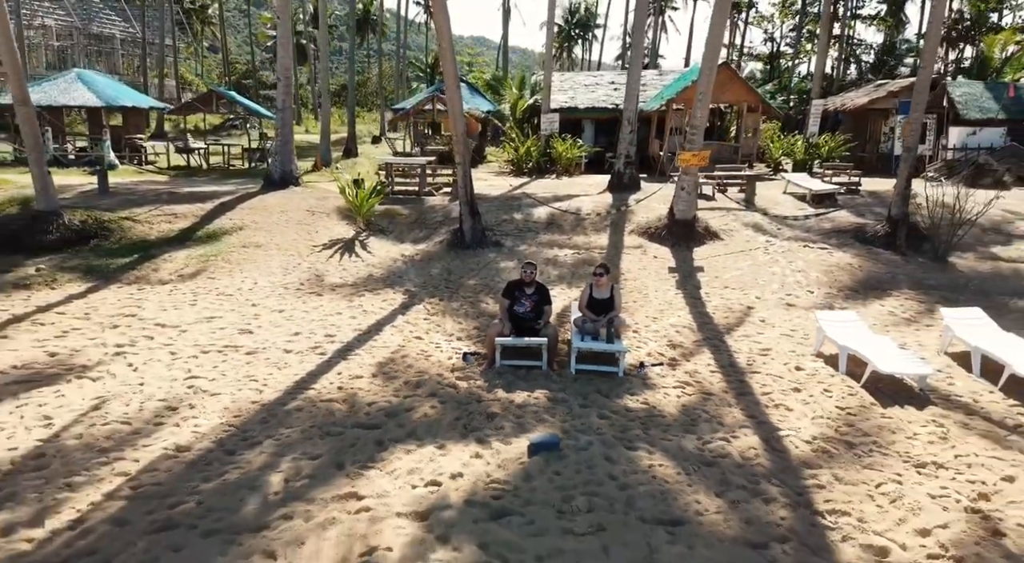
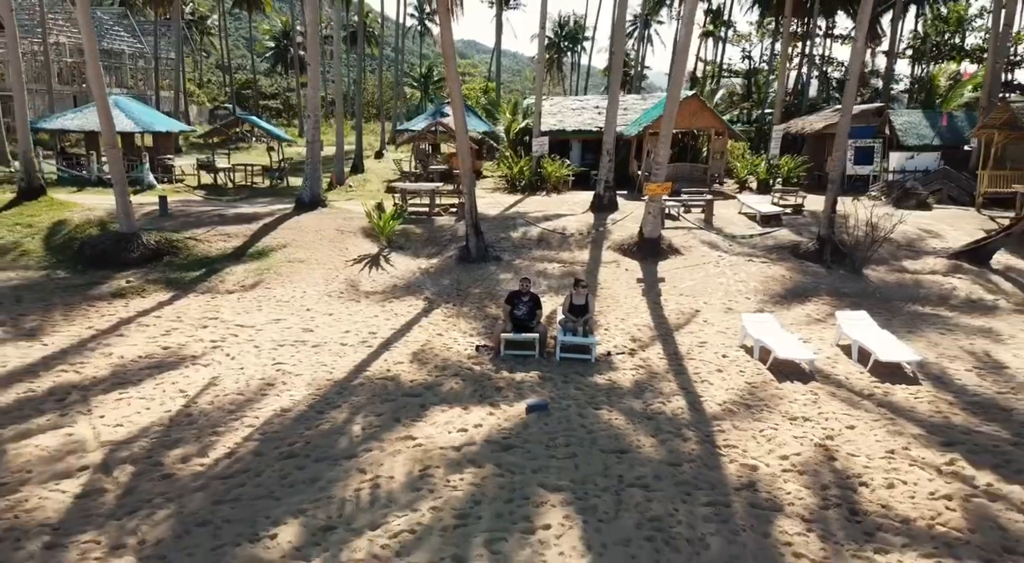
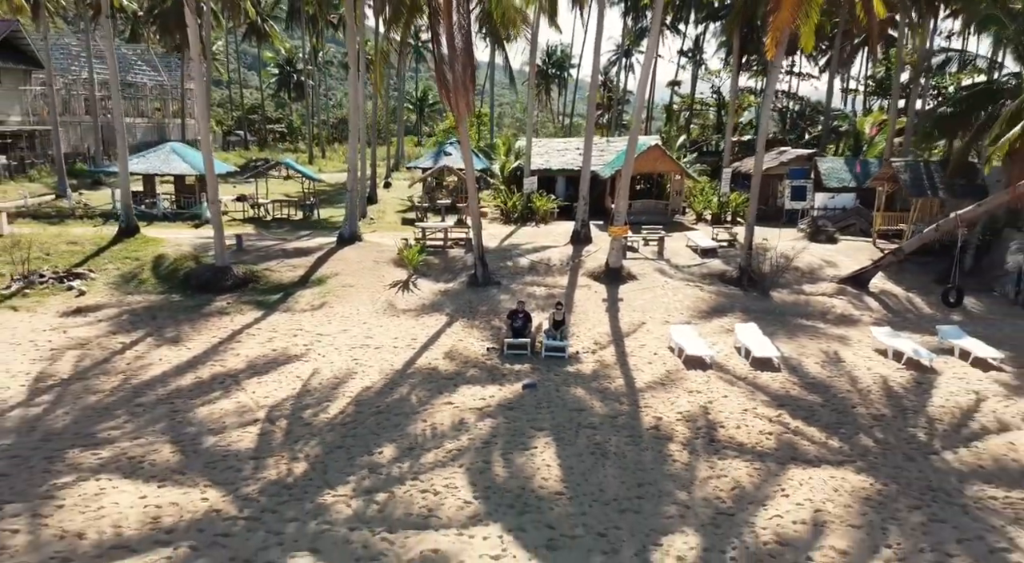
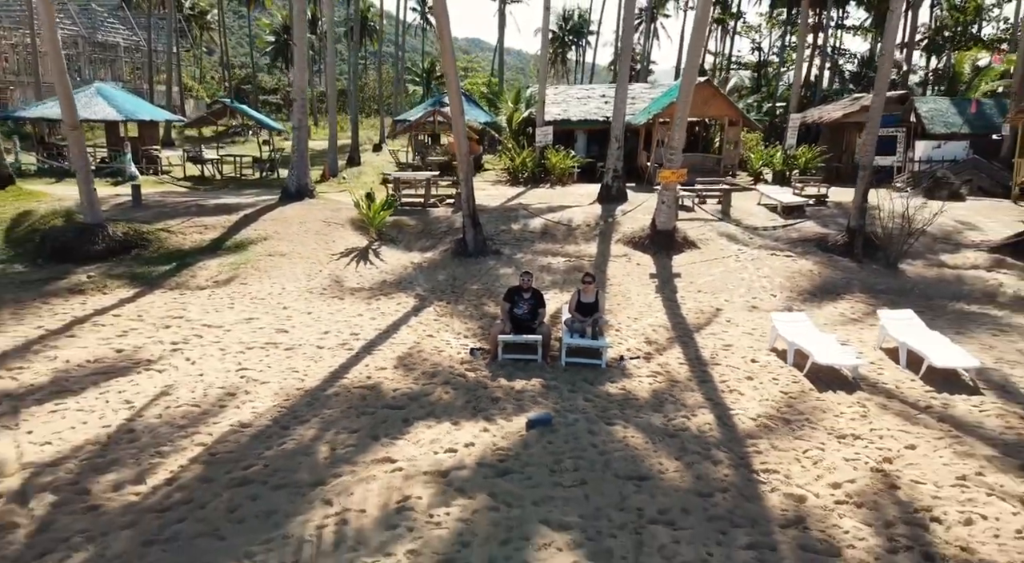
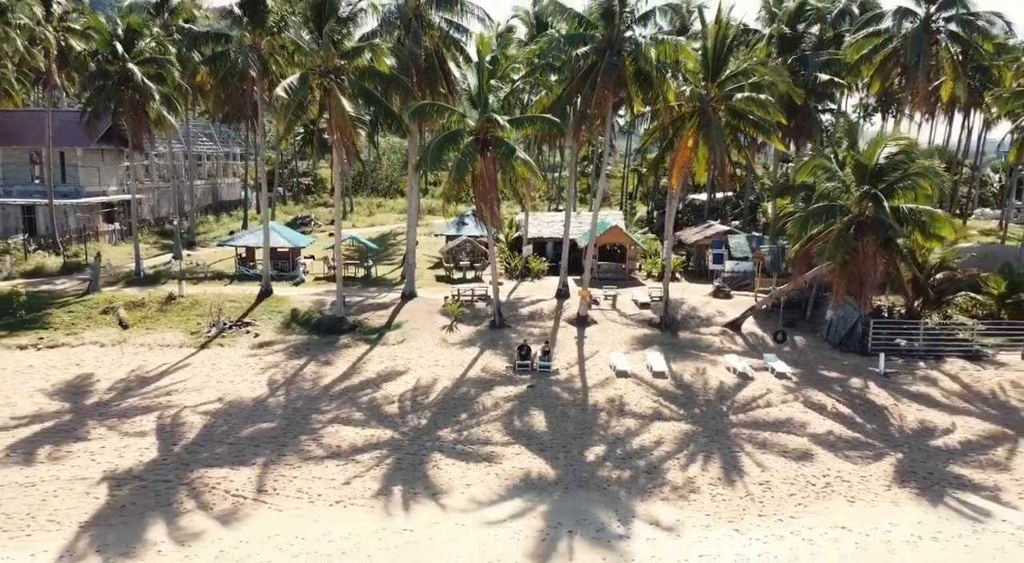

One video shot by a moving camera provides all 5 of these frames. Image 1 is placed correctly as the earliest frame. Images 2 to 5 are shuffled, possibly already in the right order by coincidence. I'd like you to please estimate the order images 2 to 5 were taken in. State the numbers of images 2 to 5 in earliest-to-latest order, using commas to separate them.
4, 2, 3, 5
